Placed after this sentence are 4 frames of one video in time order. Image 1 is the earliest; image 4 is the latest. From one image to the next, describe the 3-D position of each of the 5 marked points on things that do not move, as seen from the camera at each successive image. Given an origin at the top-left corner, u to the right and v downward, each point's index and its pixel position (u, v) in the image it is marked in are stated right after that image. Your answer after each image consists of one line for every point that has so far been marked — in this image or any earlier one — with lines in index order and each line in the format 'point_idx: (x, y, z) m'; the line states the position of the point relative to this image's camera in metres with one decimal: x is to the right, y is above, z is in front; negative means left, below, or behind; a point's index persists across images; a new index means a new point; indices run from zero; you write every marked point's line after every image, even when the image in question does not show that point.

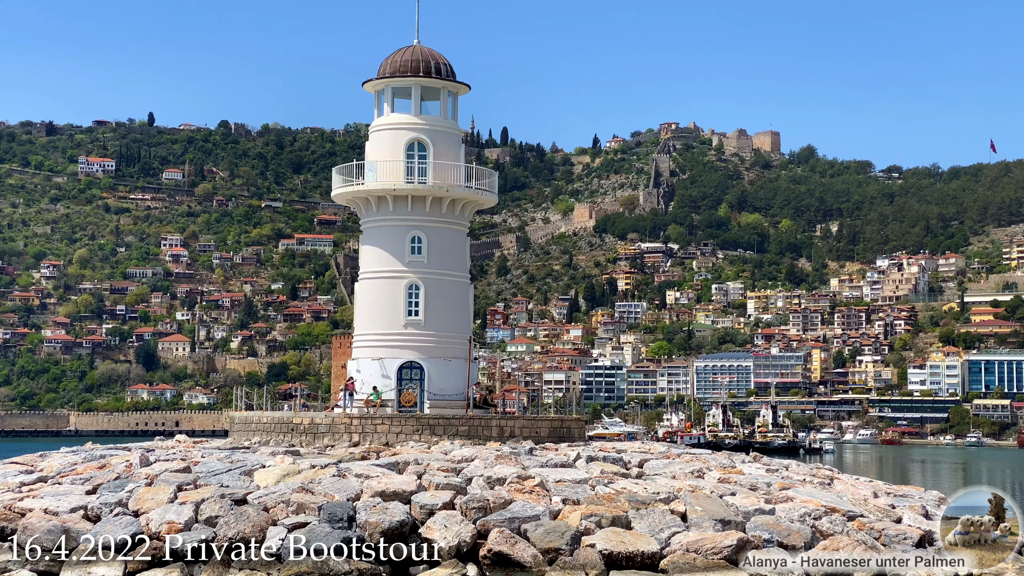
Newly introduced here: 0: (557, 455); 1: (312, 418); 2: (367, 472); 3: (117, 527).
0: (+0.6, -2.0, +16.6) m
1: (-2.6, -1.7, +17.9) m
2: (-1.6, -2.0, +15.0) m
3: (-3.9, -2.4, +13.6) m
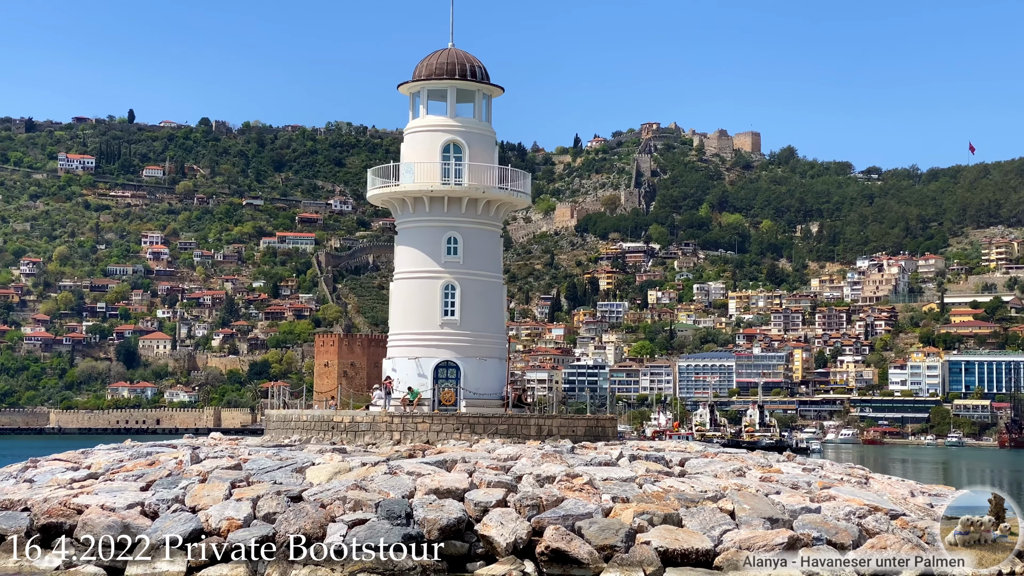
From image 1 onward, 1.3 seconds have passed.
0: (+1.1, -2.0, +16.9) m
1: (-2.1, -1.7, +18.1) m
2: (-1.0, -2.0, +15.3) m
3: (-3.4, -2.4, +13.8) m
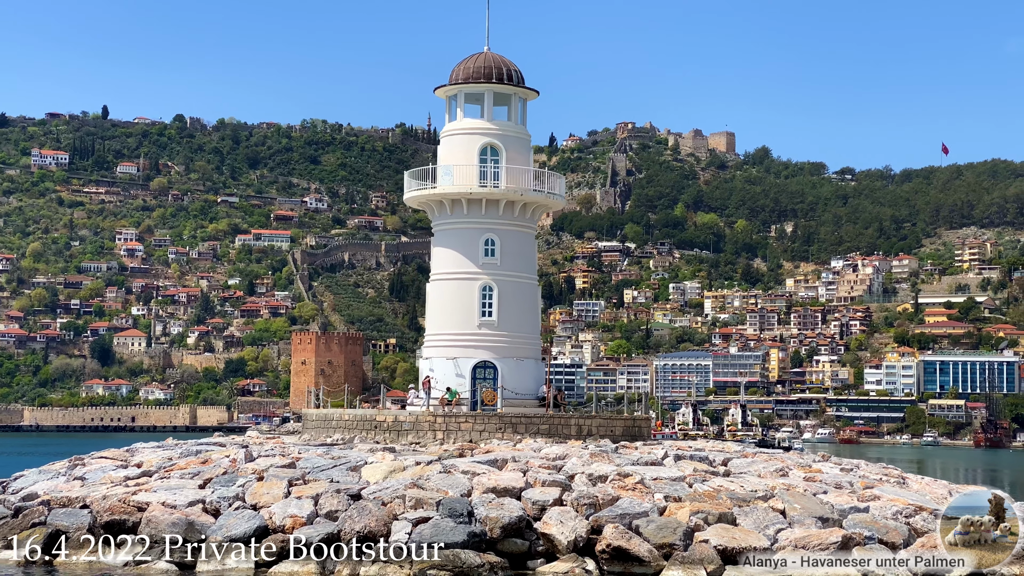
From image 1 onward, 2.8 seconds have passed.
0: (+1.6, -2.1, +17.2) m
1: (-1.5, -1.7, +18.3) m
2: (-0.4, -2.0, +15.5) m
3: (-2.8, -2.4, +14.1) m
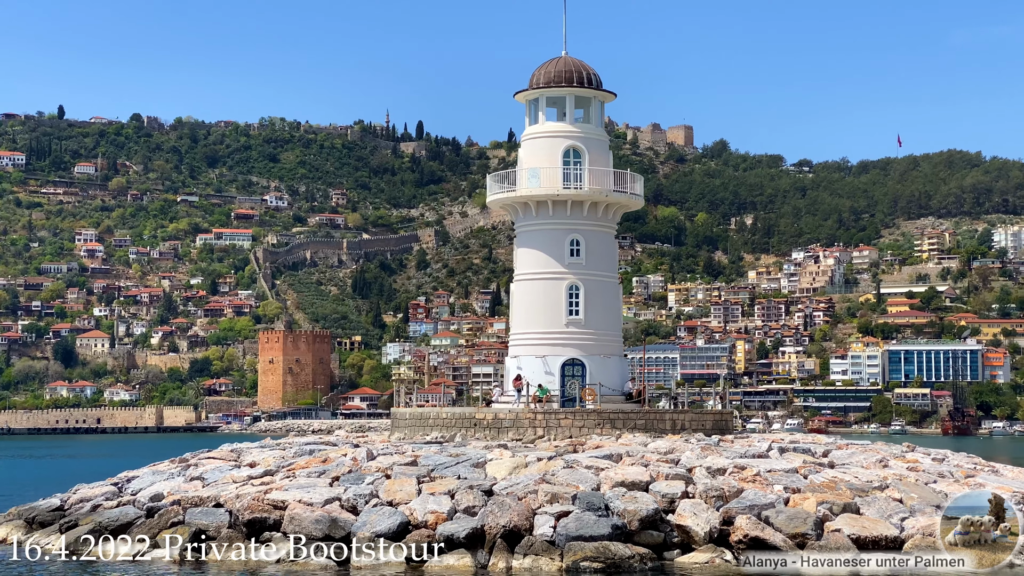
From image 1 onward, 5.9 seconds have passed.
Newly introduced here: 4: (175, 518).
0: (+3.0, -2.0, +17.7) m
1: (-0.2, -1.7, +18.8) m
2: (+0.9, -2.0, +16.0) m
3: (-1.4, -2.4, +14.5) m
4: (-3.8, -2.6, +15.4) m
